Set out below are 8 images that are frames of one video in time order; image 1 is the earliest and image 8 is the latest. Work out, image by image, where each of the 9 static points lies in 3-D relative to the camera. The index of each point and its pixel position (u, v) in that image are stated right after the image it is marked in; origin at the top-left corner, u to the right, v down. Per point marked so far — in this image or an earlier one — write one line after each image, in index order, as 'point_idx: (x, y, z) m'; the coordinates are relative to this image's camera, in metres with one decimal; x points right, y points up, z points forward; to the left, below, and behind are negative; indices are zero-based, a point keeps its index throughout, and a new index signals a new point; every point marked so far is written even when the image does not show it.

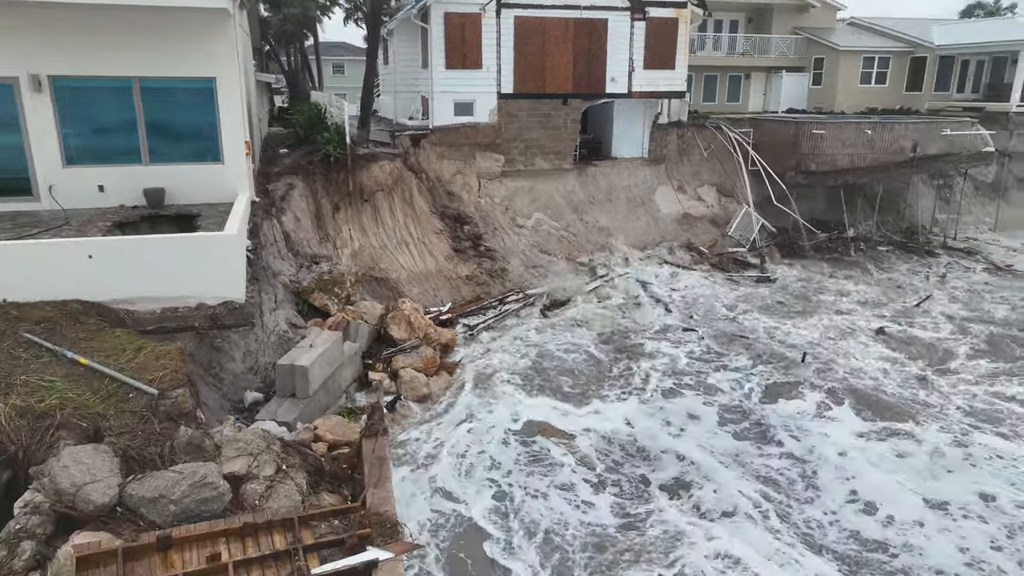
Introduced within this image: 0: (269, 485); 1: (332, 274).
0: (-2.7, -2.2, +7.8) m
1: (-4.0, +0.3, +15.7) m
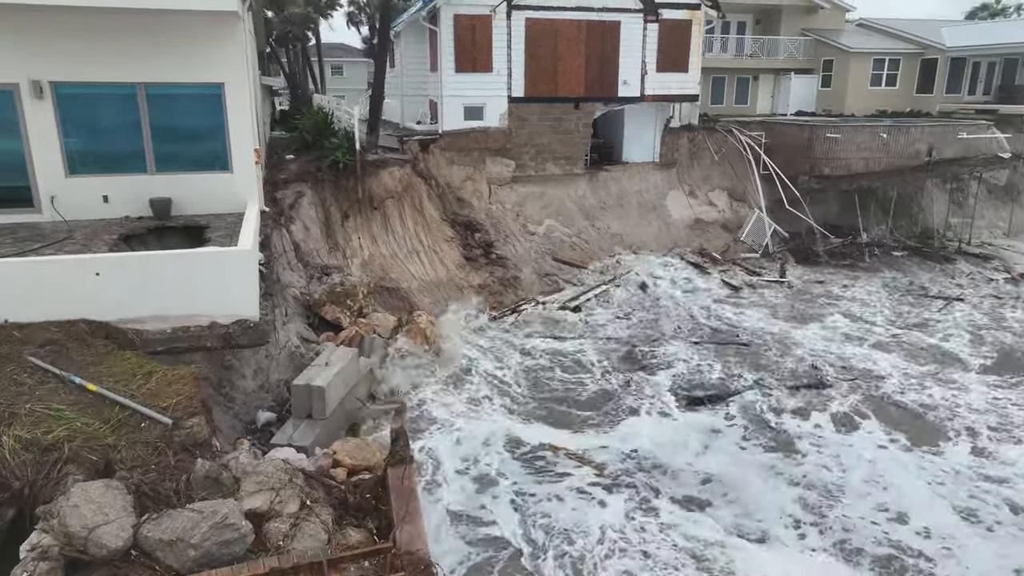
0: (-2.3, -2.4, +7.3) m
1: (-3.6, 0.0, +15.2) m
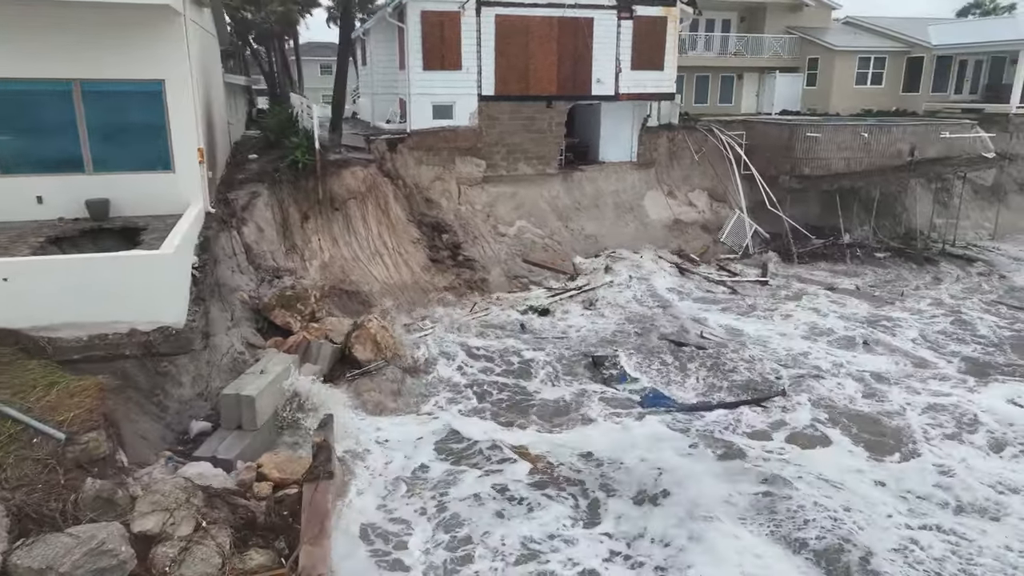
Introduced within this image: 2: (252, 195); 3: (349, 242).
0: (-3.2, -2.5, +6.8) m
1: (-4.5, 0.0, +14.8) m
2: (-6.0, +2.2, +16.4) m
3: (-4.2, +1.2, +18.2) m
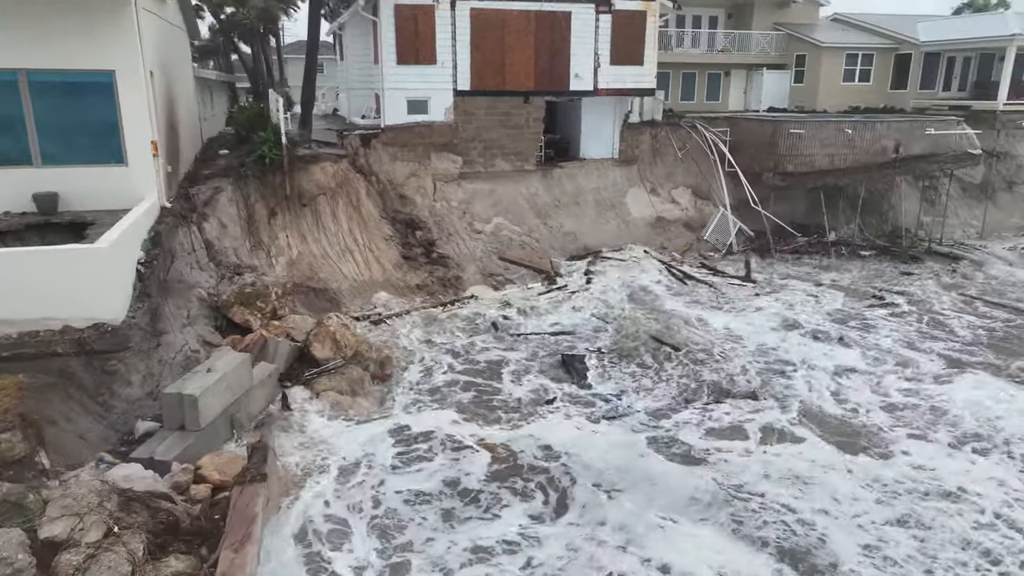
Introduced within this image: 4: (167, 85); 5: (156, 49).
0: (-3.8, -2.4, +6.5) m
1: (-5.2, 0.0, +14.4) m
2: (-6.7, +2.2, +16.0) m
3: (-4.9, +1.2, +17.9) m
4: (-7.4, +4.3, +15.1) m
5: (-7.1, +4.7, +14.0) m
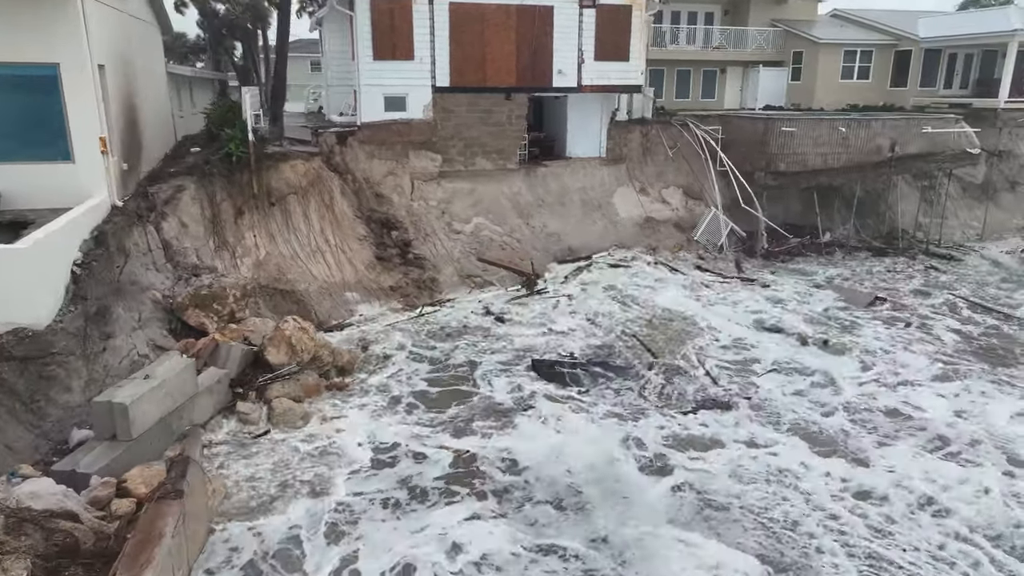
0: (-4.6, -2.5, +6.0) m
1: (-5.9, 0.0, +13.9) m
2: (-7.4, +2.2, +15.6) m
3: (-5.5, +1.2, +17.4) m
4: (-8.0, +4.3, +14.6) m
5: (-7.7, +4.7, +13.5) m
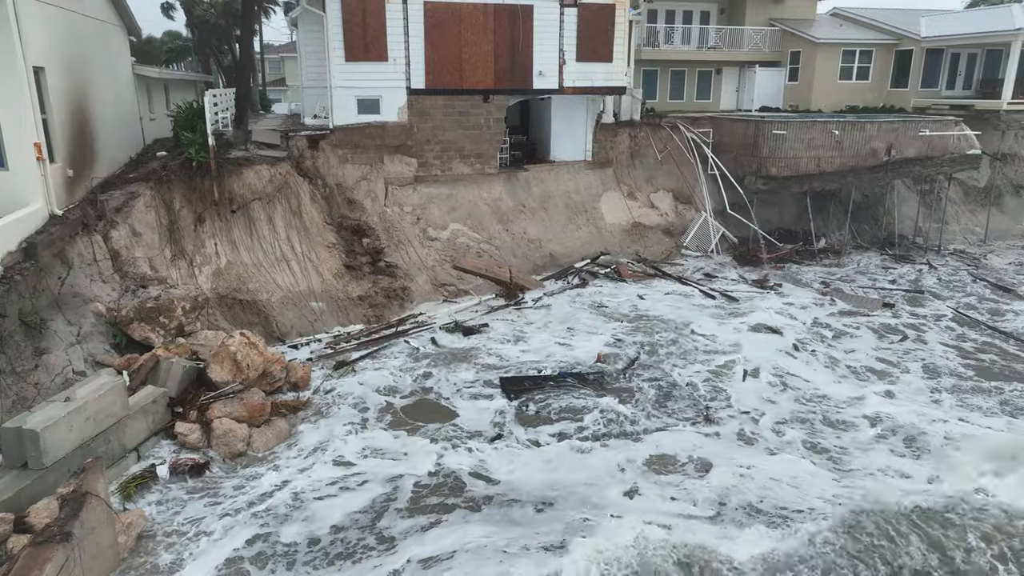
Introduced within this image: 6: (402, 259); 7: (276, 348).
0: (-5.5, -2.7, +5.4) m
1: (-6.6, -0.2, +13.4) m
2: (-8.1, +2.0, +15.0) m
3: (-6.2, +1.0, +16.8) m
4: (-8.7, +4.1, +14.0) m
5: (-8.4, +4.5, +12.9) m
6: (-2.9, +0.8, +18.8) m
7: (-5.2, -1.3, +15.4) m
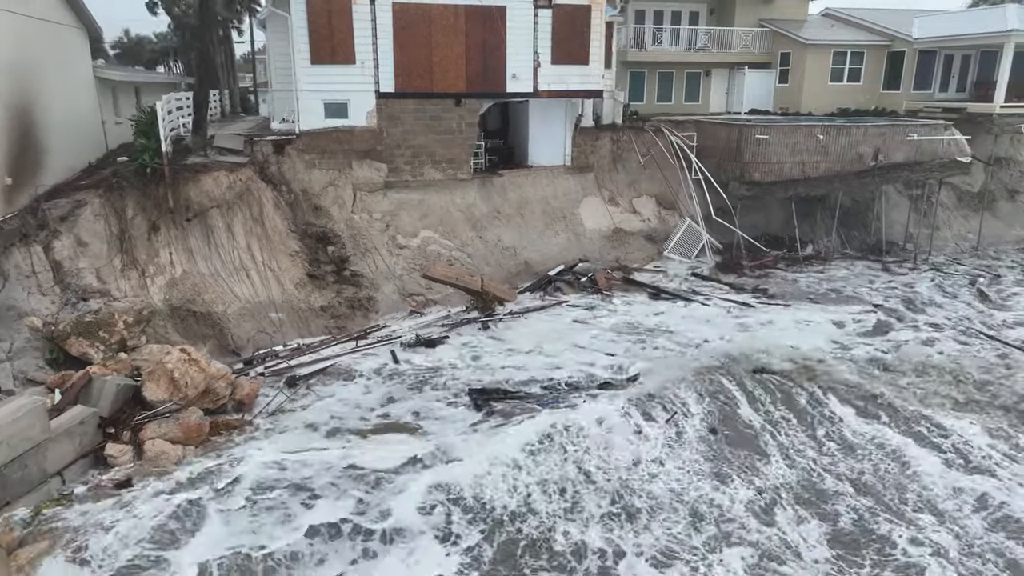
0: (-6.3, -3.0, +4.8) m
1: (-7.5, -0.5, +12.9) m
2: (-8.9, +1.7, +14.5) m
3: (-7.0, +0.7, +16.3) m
4: (-9.5, +3.8, +13.5) m
5: (-9.2, +4.2, +12.4) m
6: (-3.7, +0.5, +18.3) m
7: (-6.0, -1.5, +14.9) m
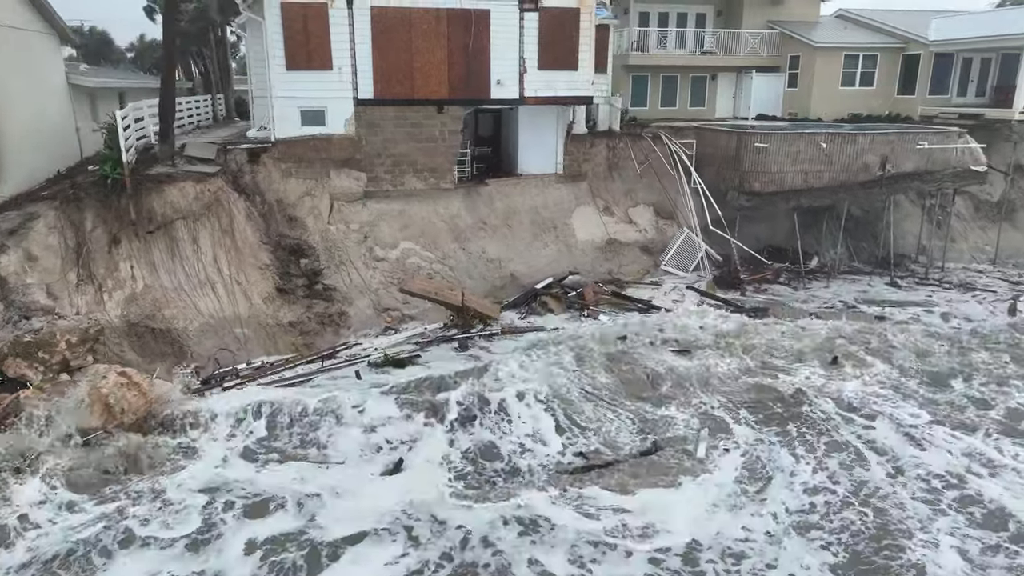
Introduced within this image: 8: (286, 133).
0: (-7.3, -3.3, +4.3) m
1: (-8.1, -0.8, +12.3) m
2: (-9.5, +1.4, +14.0) m
3: (-7.6, +0.4, +15.7) m
4: (-10.2, +3.5, +13.1) m
5: (-9.9, +3.9, +12.0) m
6: (-4.2, +0.2, +17.7) m
7: (-6.6, -1.9, +14.3) m
8: (-5.9, +4.1, +18.6) m
